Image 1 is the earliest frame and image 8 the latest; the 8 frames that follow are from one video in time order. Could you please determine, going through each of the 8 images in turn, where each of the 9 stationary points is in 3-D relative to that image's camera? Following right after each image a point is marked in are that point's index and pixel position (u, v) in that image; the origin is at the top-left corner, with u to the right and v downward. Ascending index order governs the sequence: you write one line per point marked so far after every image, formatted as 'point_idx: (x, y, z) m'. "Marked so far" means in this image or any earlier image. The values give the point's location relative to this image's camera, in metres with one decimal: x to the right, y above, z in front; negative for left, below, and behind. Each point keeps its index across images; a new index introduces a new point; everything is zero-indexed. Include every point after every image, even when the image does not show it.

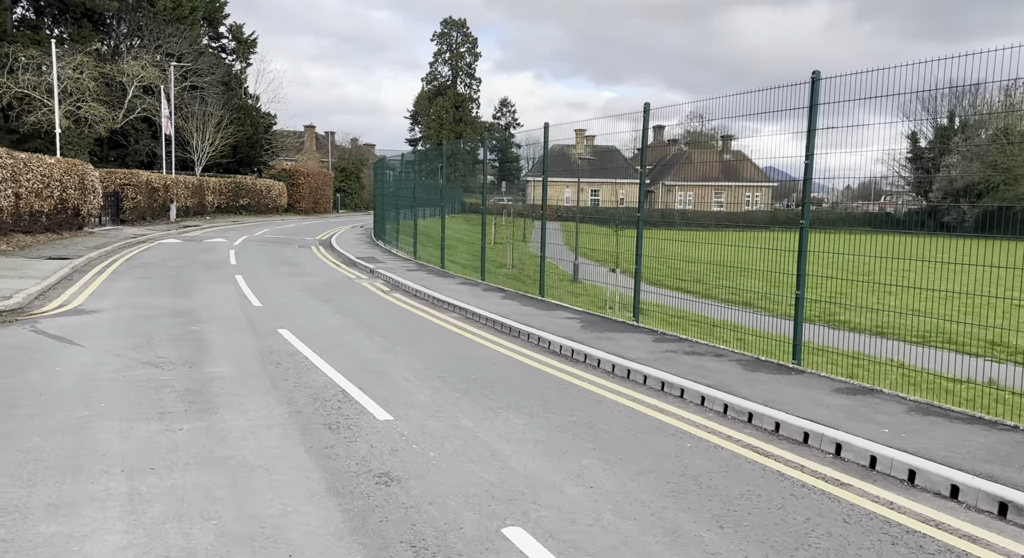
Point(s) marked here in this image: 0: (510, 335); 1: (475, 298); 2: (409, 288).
0: (0.0, -0.7, +9.7) m
1: (-0.6, -0.3, +13.2) m
2: (-1.9, -0.1, +15.0) m
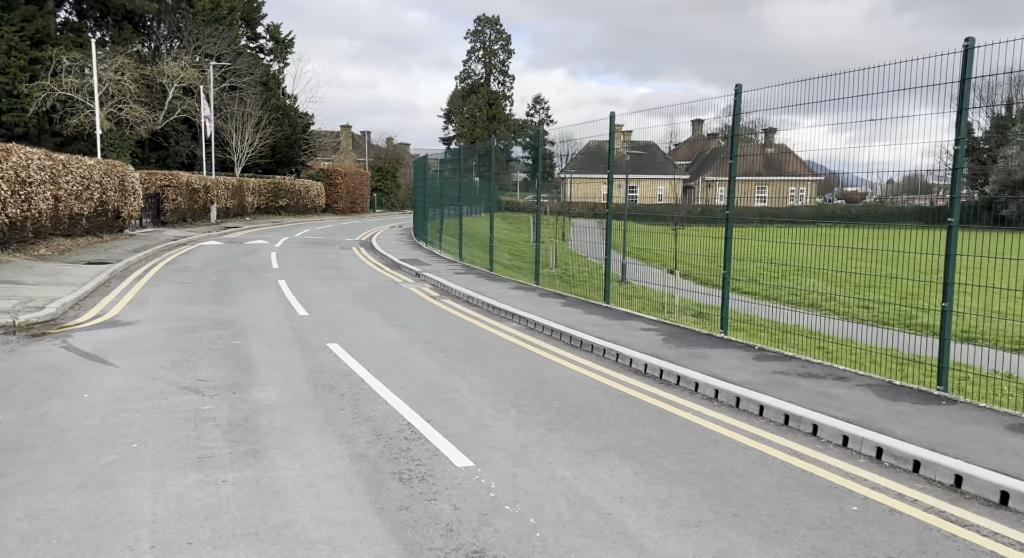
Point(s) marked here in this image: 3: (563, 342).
0: (+0.8, -0.8, +8.7) m
1: (+0.3, -0.4, +12.2) m
2: (-0.9, -0.2, +14.1) m
3: (+0.6, -0.7, +9.2) m
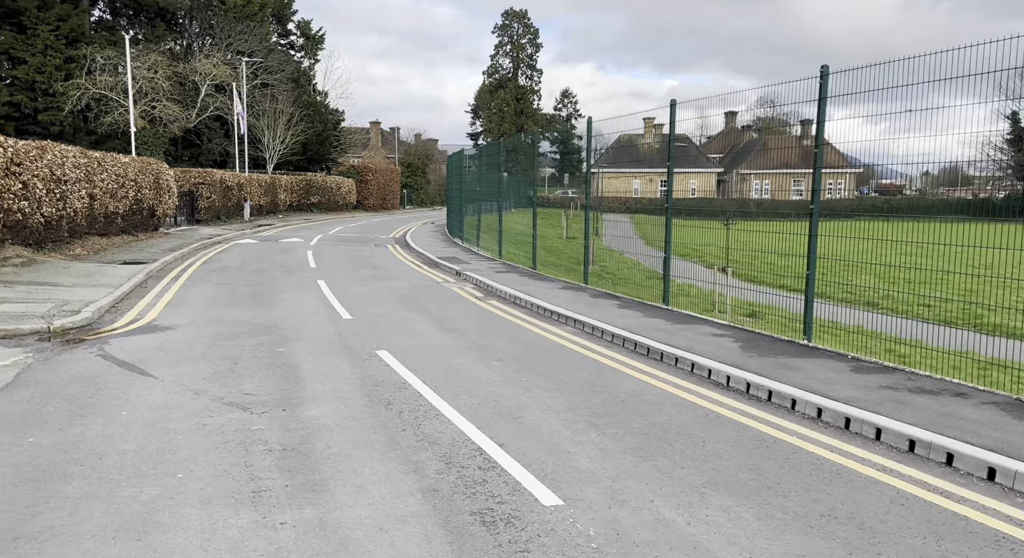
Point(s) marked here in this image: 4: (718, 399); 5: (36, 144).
0: (+1.4, -0.8, +8.0) m
1: (+1.1, -0.4, +11.6) m
2: (-0.1, -0.2, +13.5) m
3: (+1.2, -0.8, +8.6) m
4: (+1.6, -0.9, +6.3) m
5: (-9.0, +2.6, +15.2) m
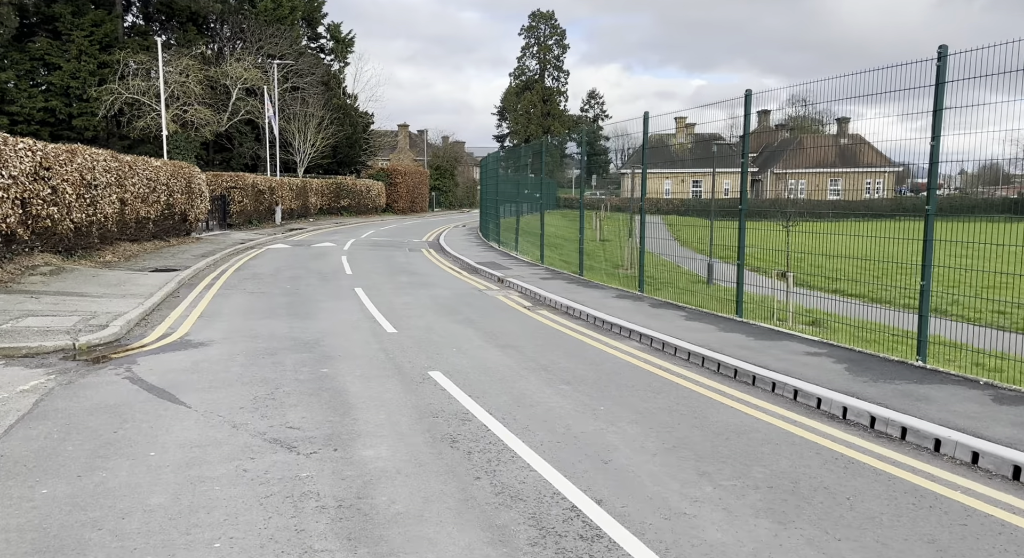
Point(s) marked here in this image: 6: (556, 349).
0: (+2.0, -0.9, +7.1) m
1: (+1.8, -0.5, +10.7) m
2: (+0.7, -0.4, +12.6) m
3: (+1.9, -0.9, +7.6) m
4: (+2.2, -1.1, +5.3) m
5: (-8.2, +2.4, +14.6) m
6: (+0.5, -0.8, +8.7) m
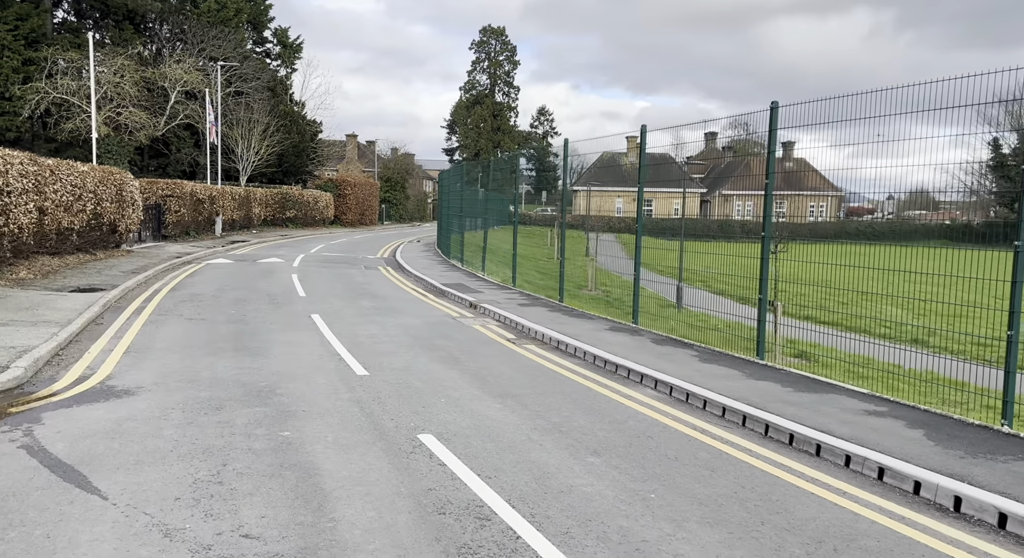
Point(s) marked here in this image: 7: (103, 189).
0: (+2.1, -1.3, +5.8) m
1: (+1.7, -0.9, +9.4) m
2: (+0.4, -0.8, +11.2) m
3: (+1.9, -1.2, +6.3) m
4: (+2.4, -1.4, +4.1) m
5: (-8.5, +2.1, +12.6) m
6: (+0.5, -1.1, +7.3) m
7: (-10.0, +2.2, +19.6) m
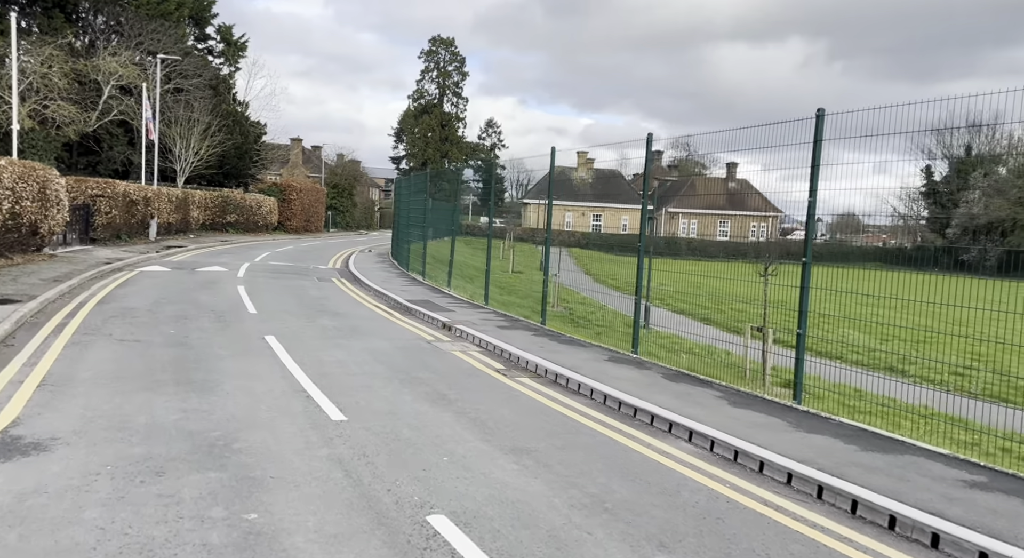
0: (+2.4, -1.5, +4.6) m
1: (+1.6, -1.2, +8.1) m
2: (+0.3, -1.1, +9.9) m
3: (+2.1, -1.5, +5.1) m
4: (+2.8, -1.6, +2.9) m
5: (-8.7, +2.0, +10.7) m
6: (+0.6, -1.4, +6.0) m
7: (-10.7, +2.0, +17.5) m
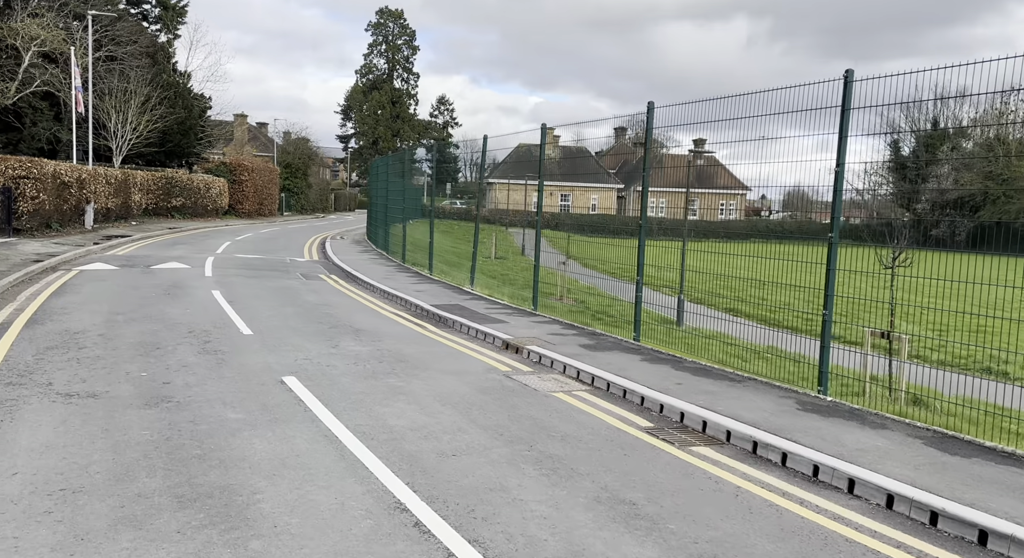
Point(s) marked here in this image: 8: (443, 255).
0: (+4.0, -1.8, +1.6) m
1: (+3.1, -1.4, +5.0) m
2: (+1.6, -1.2, +6.7) m
3: (+3.7, -1.7, +2.1) m
4: (+4.5, -1.9, -0.1) m
5: (-7.5, +1.7, +6.8) m
6: (+2.2, -1.6, +2.9) m
7: (-9.9, +1.9, +13.5) m
8: (-0.9, +0.4, +17.1) m
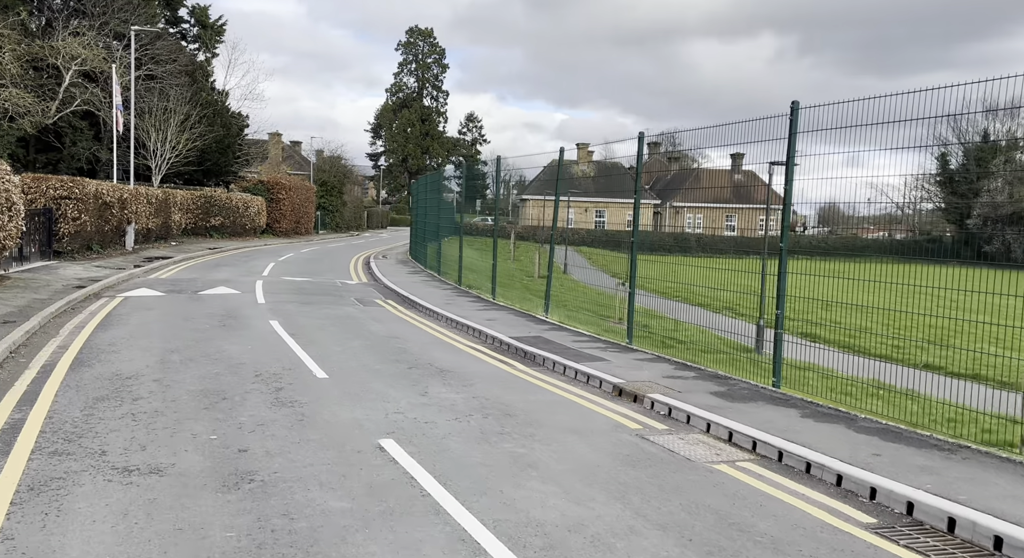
0: (+5.0, -2.0, -0.1) m
1: (+4.2, -1.6, +3.4) m
2: (+2.8, -1.5, +5.1) m
3: (+4.8, -1.9, +0.4) m
4: (+5.5, -2.1, -1.8) m
5: (-6.3, +1.4, +5.6) m
6: (+3.2, -1.8, +1.2) m
7: (-8.5, +1.4, +12.3) m
8: (+0.6, -0.1, +15.6) m
